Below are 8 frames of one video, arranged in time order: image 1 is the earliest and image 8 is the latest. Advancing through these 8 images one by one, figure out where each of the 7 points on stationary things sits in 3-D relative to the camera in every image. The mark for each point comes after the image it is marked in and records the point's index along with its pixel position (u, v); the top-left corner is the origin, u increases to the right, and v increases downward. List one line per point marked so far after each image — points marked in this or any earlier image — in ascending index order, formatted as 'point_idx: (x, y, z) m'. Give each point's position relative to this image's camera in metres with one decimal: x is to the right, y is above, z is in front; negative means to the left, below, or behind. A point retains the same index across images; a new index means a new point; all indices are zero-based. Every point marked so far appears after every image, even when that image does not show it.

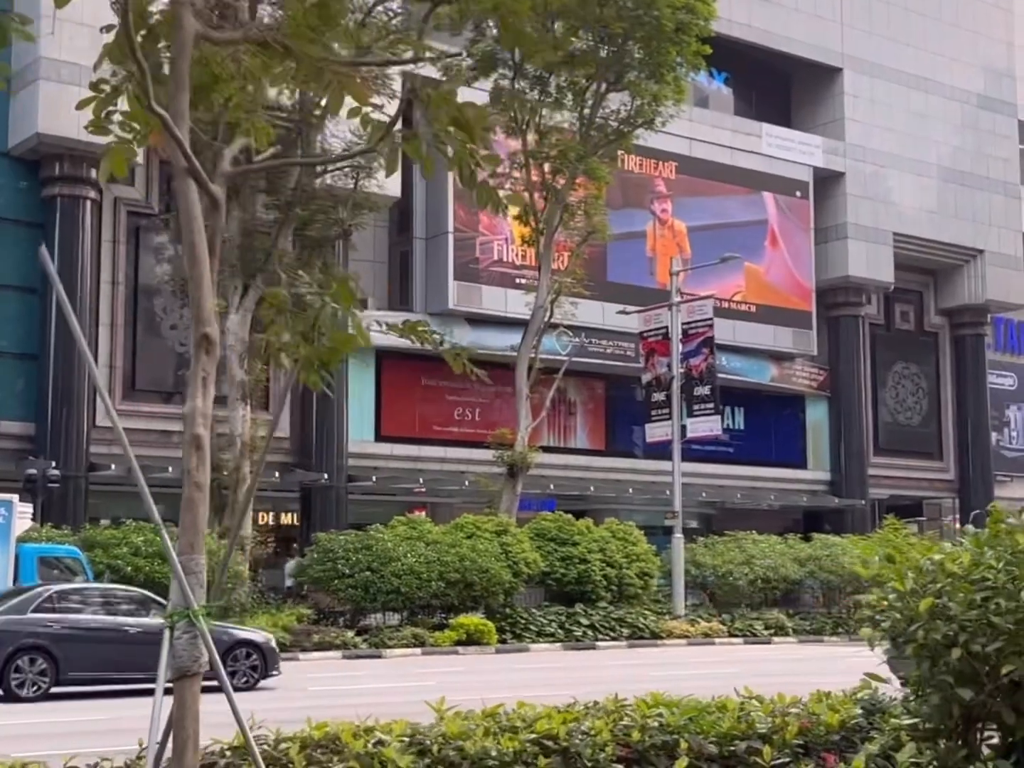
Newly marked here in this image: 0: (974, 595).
0: (+1.7, -0.8, +5.0) m
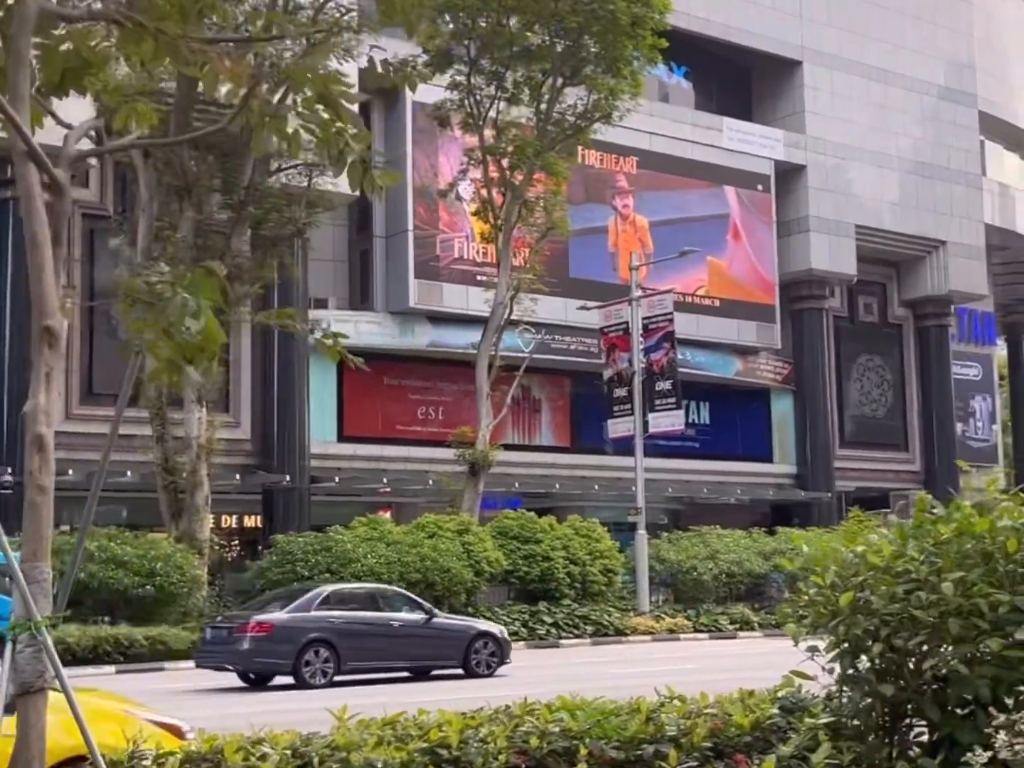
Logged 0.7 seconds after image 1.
0: (+1.4, -0.7, +4.8) m
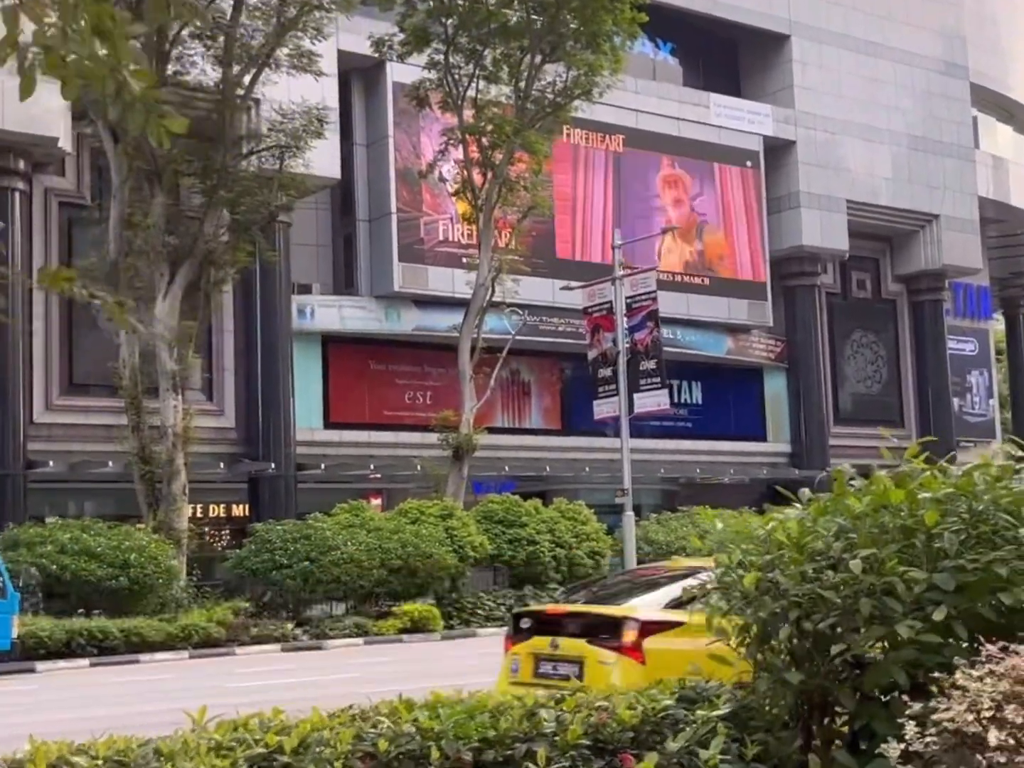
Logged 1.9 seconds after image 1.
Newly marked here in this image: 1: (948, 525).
0: (+1.0, -0.6, +4.5) m
1: (+1.4, -0.5, +4.5) m
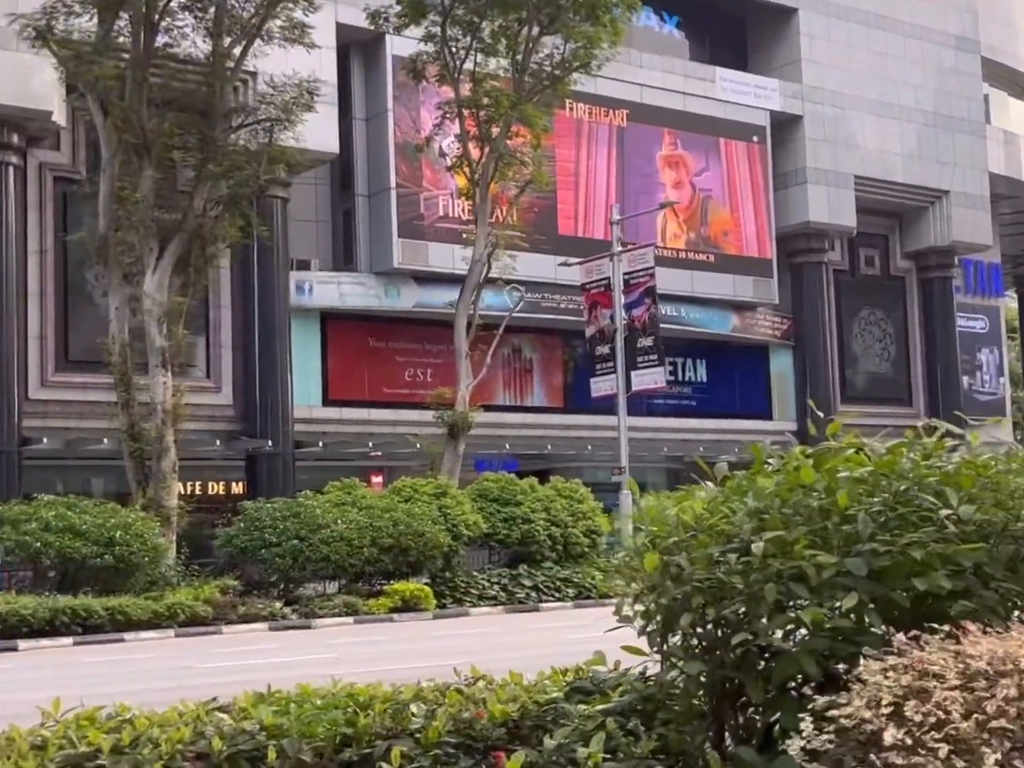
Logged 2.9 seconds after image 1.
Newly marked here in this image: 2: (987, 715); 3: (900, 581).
0: (+0.6, -0.5, +4.2) m
1: (+1.1, -0.4, +4.2) m
2: (+1.2, -0.8, +3.4) m
3: (+1.2, -0.6, +4.1) m
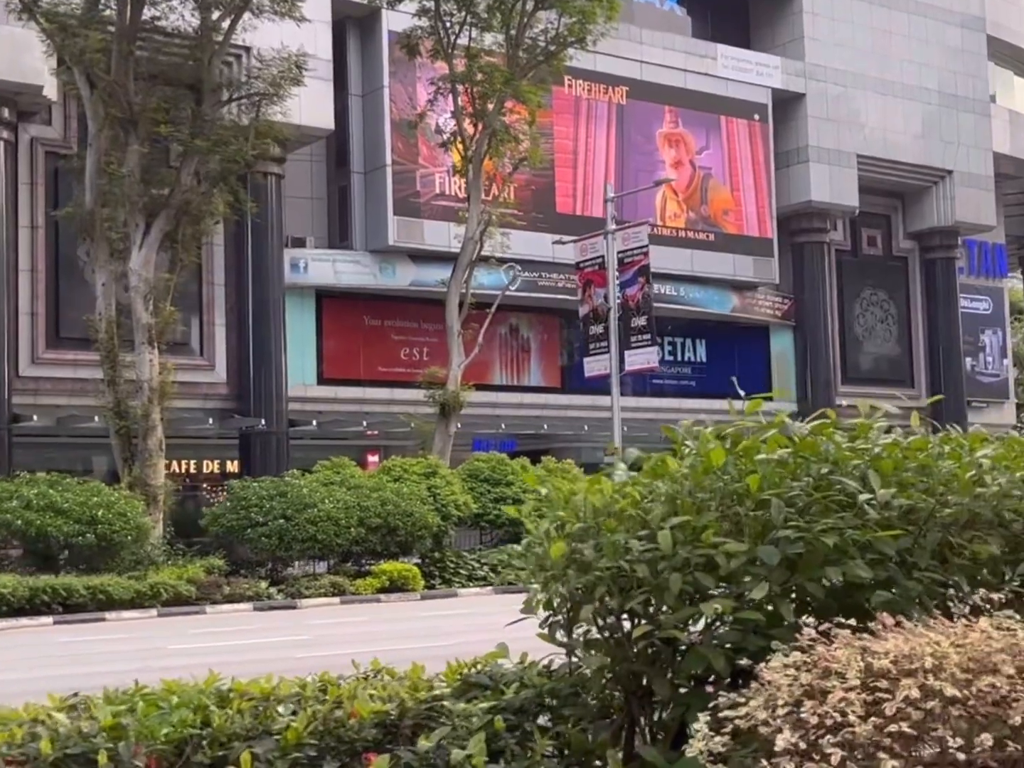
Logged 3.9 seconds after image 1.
0: (+0.3, -0.4, +3.9) m
1: (+0.8, -0.3, +4.0) m
2: (+0.9, -0.8, +3.1) m
3: (+0.9, -0.5, +3.8) m
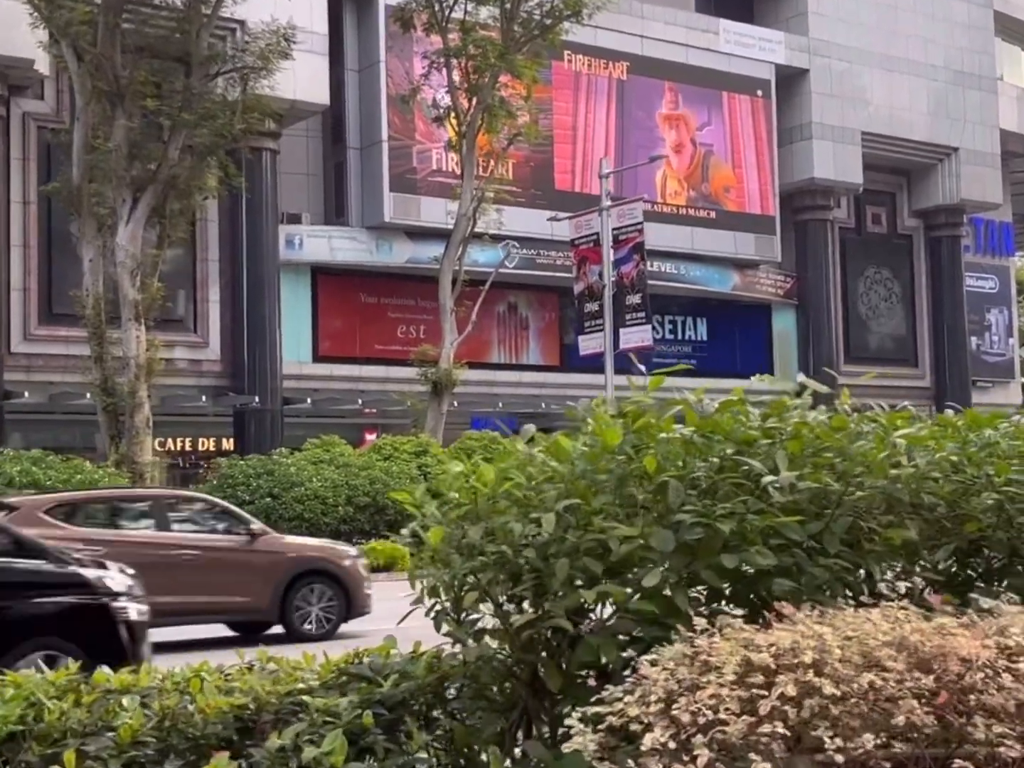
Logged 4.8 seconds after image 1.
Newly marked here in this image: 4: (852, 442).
0: (0.0, -0.4, +3.7) m
1: (+0.5, -0.2, +3.7) m
2: (+0.5, -0.7, +2.9) m
3: (+0.5, -0.5, +3.6) m
4: (+1.0, -0.2, +3.9) m
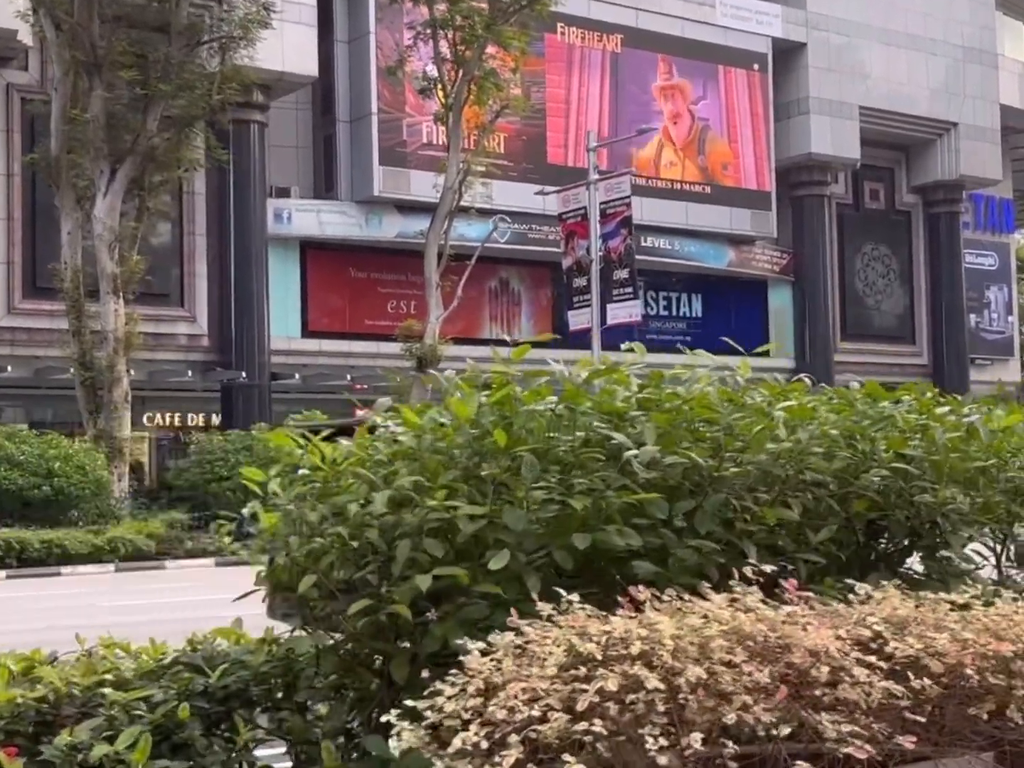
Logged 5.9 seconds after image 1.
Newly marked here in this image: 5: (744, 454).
0: (-0.4, -0.3, +3.4) m
1: (+0.1, -0.2, +3.4) m
2: (+0.1, -0.6, +2.6) m
3: (+0.1, -0.4, +3.3) m
4: (+0.6, -0.1, +3.6) m
5: (+0.6, -0.2, +3.6) m
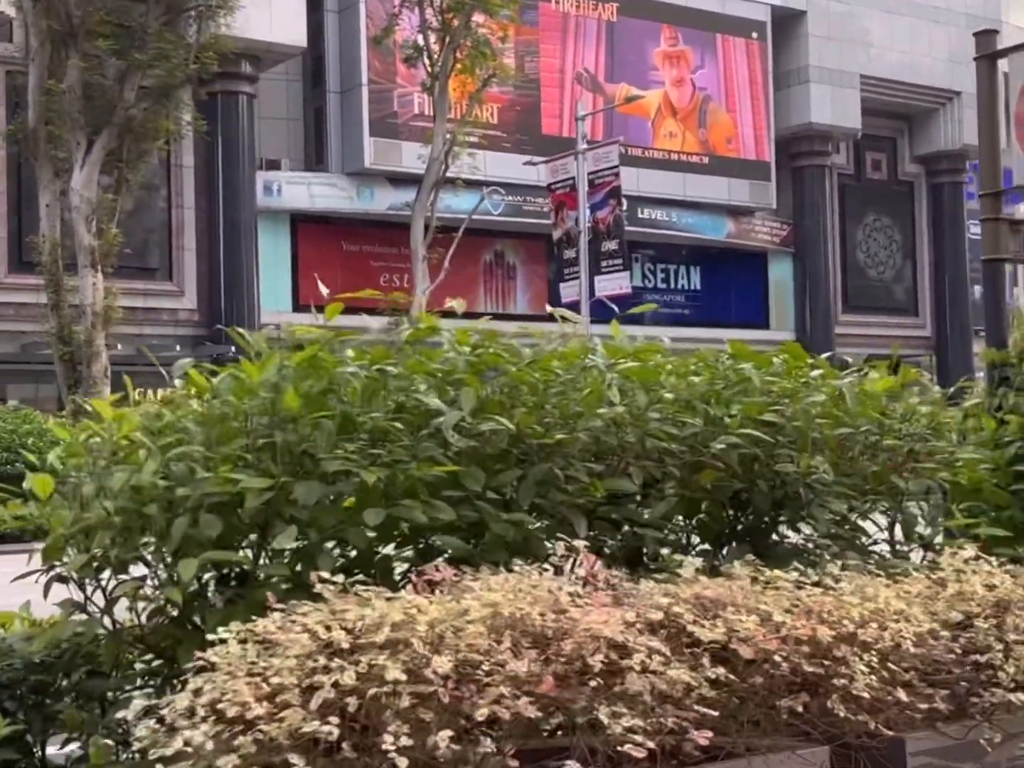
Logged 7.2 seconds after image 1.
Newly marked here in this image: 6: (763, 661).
0: (-0.9, -0.2, +3.1) m
1: (-0.4, -0.1, +3.1) m
2: (-0.3, -0.6, +2.3) m
3: (-0.3, -0.3, +3.0) m
4: (+0.1, 0.0, +3.3) m
5: (+0.2, -0.1, +3.3) m
6: (+0.5, -0.5, +2.6) m
